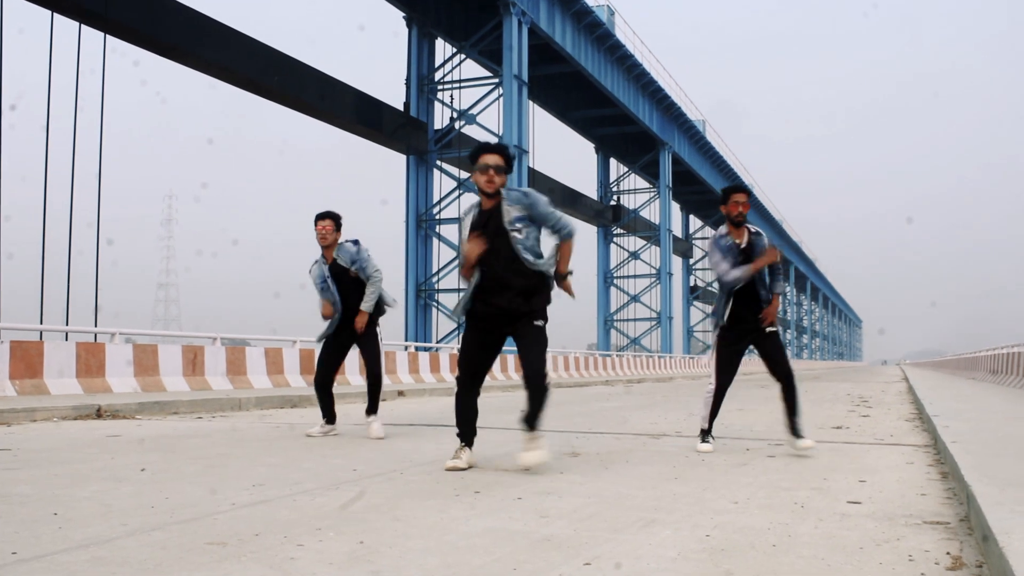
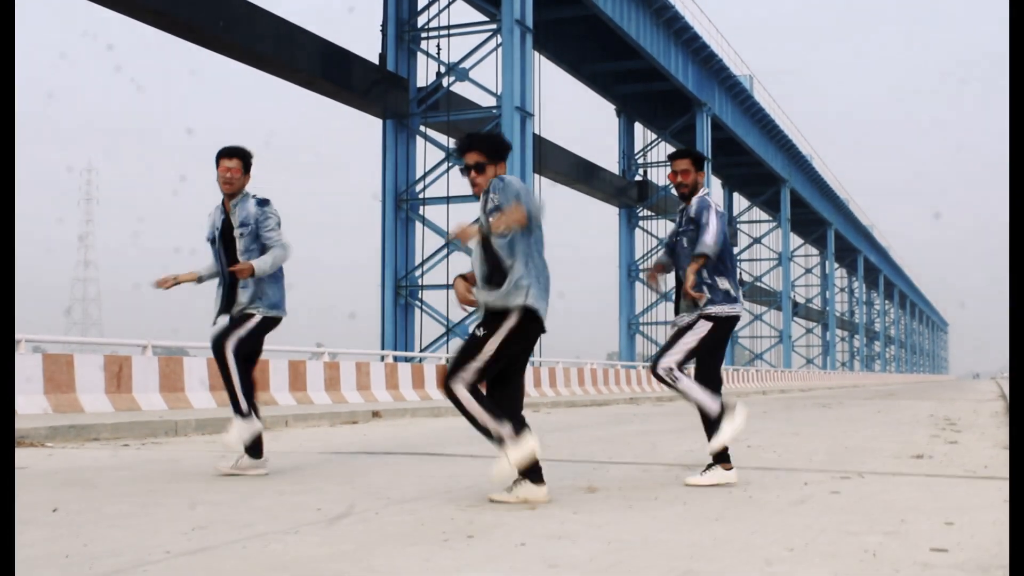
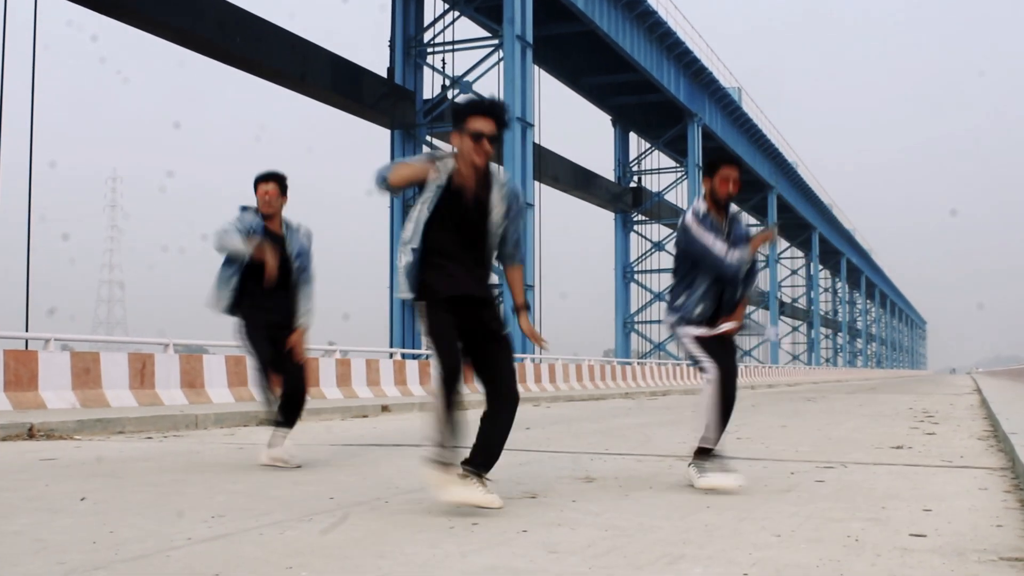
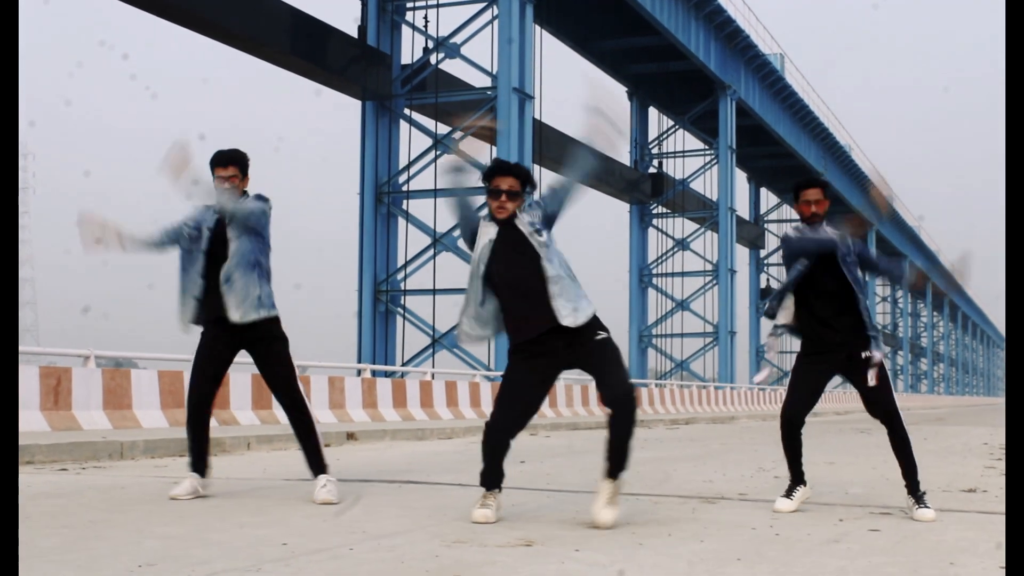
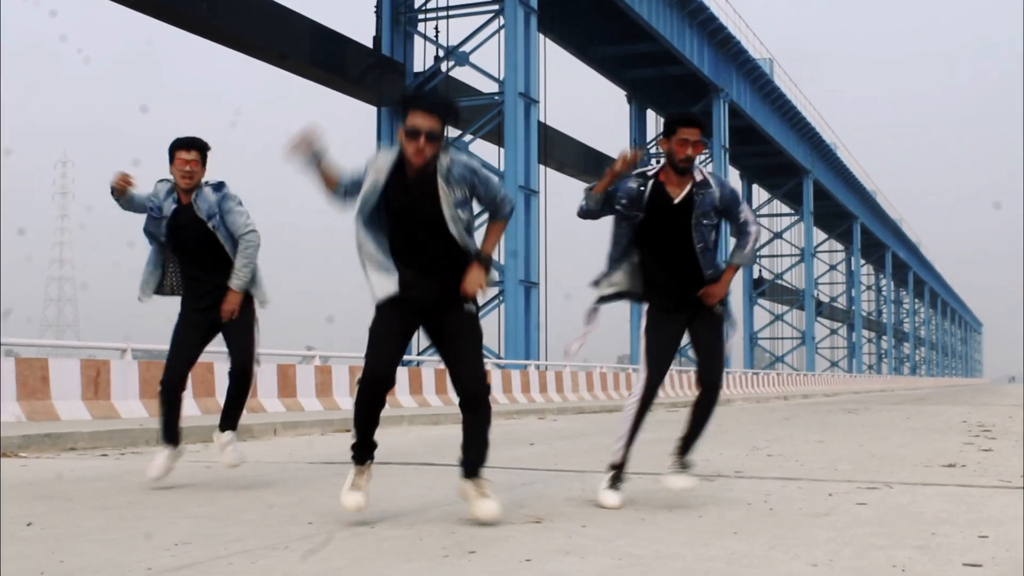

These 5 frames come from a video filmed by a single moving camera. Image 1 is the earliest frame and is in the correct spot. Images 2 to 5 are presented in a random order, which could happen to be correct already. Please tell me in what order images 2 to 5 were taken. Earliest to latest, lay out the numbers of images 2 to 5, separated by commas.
3, 5, 2, 4
